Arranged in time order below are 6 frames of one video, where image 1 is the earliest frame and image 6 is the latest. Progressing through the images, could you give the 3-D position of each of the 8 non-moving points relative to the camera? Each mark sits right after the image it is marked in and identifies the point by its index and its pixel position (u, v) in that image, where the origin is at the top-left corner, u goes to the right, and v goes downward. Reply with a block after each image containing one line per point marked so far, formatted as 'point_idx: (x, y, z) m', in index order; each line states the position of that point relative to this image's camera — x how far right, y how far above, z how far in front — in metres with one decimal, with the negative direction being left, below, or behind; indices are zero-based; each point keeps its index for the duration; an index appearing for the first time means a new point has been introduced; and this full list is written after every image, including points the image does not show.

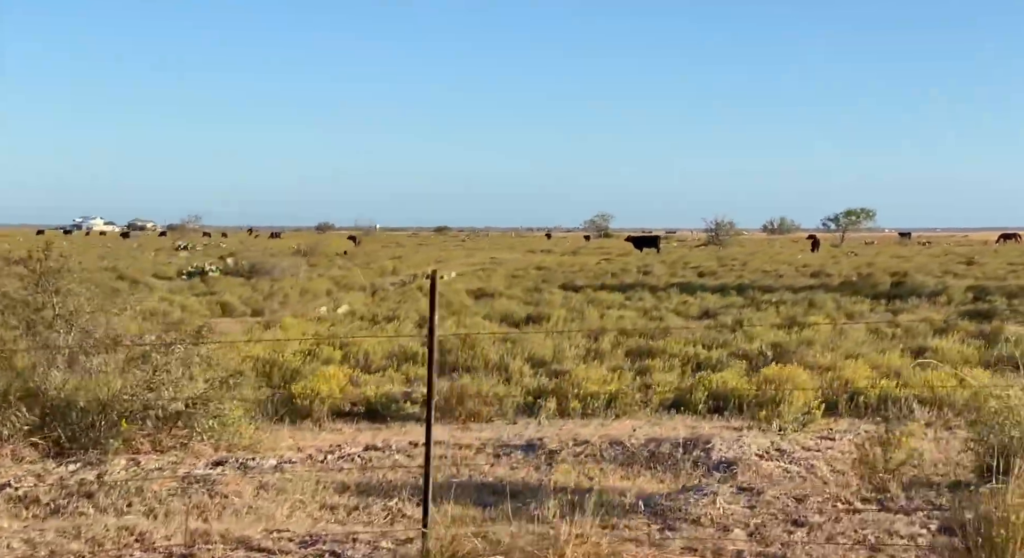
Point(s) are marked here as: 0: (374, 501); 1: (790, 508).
0: (-1.3, -2.1, +11.2) m
1: (+2.3, -1.9, +9.9) m
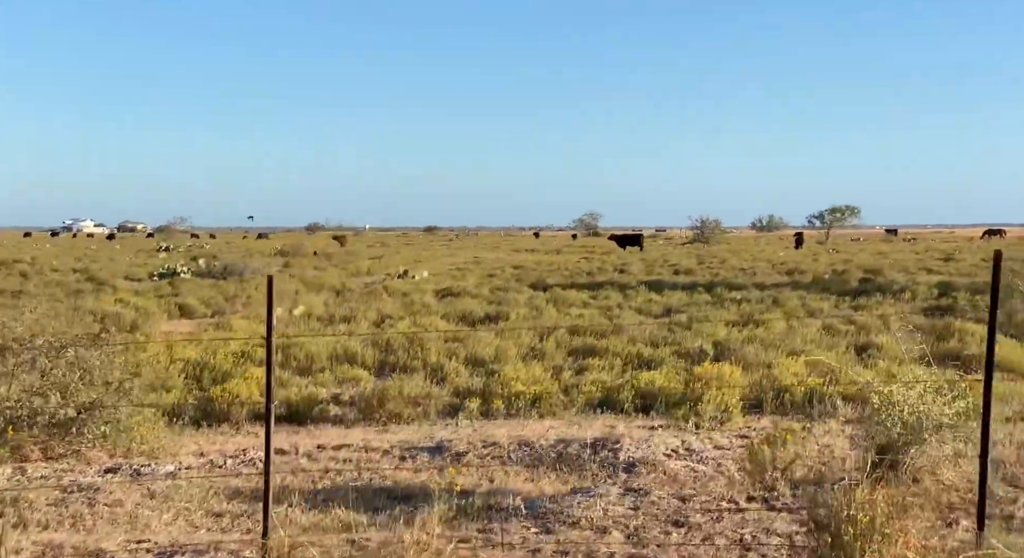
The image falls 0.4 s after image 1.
0: (-2.3, -2.1, +11.0) m
1: (+1.4, -1.9, +9.9) m
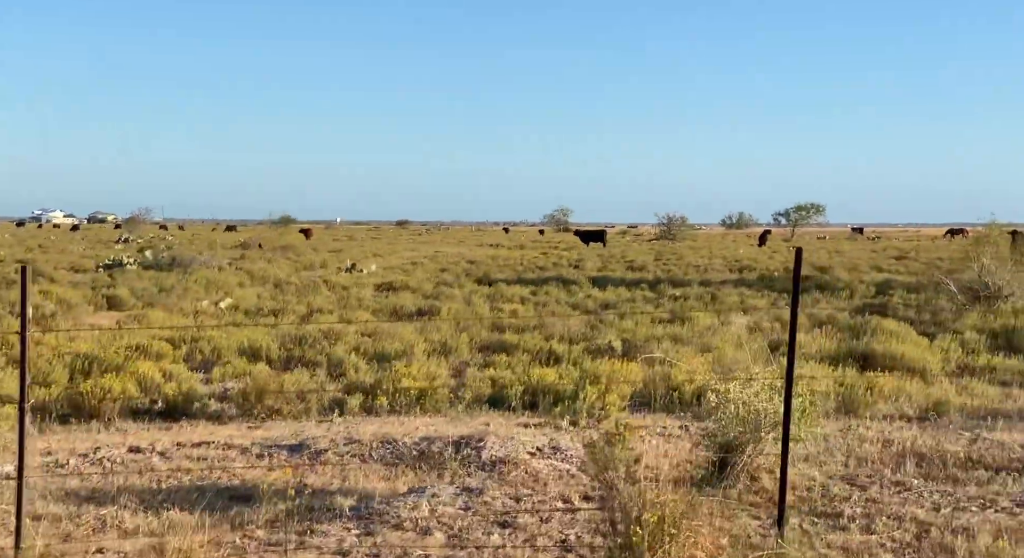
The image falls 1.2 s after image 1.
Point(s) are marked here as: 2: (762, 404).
0: (-3.8, -2.1, +10.7) m
1: (0.0, -1.9, +9.8) m
2: (+2.2, -1.1, +10.1) m
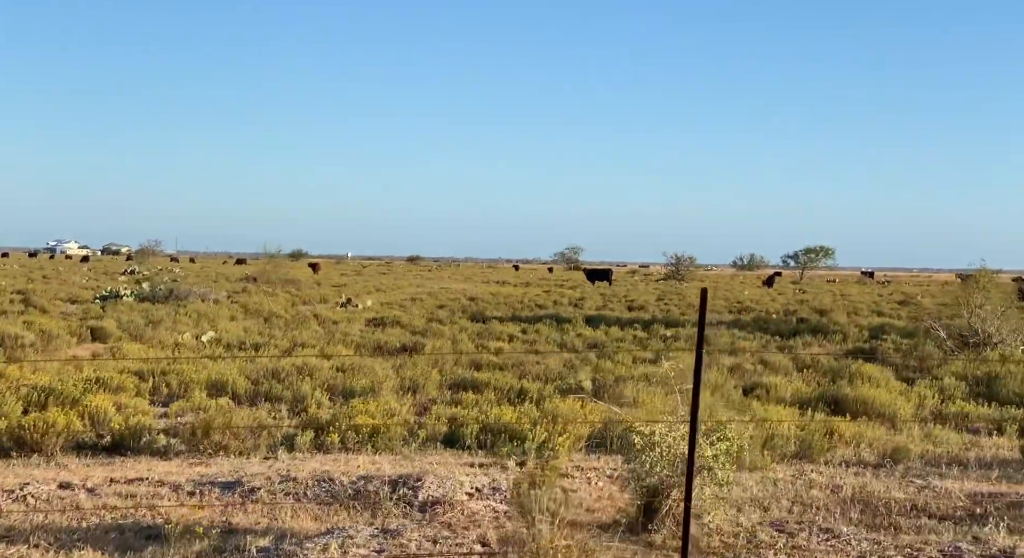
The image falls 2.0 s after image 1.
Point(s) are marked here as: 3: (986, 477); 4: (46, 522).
0: (-4.5, -2.3, +10.4) m
1: (-0.7, -2.2, +9.6) m
2: (+1.5, -1.4, +10.0) m
3: (+4.9, -1.9, +11.5) m
4: (-4.6, -2.4, +11.7) m
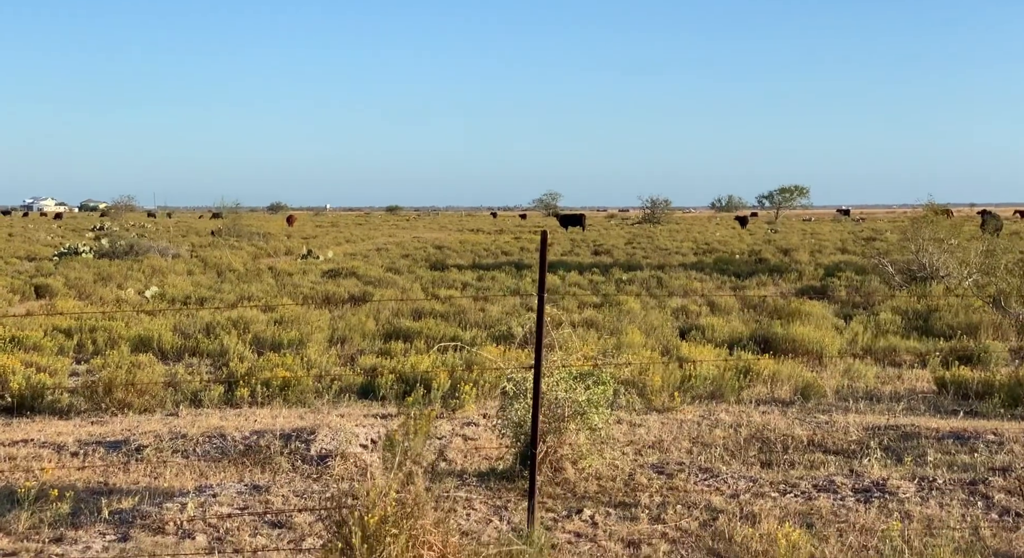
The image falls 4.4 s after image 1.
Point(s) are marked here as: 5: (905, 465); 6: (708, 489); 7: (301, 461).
0: (-5.6, -2.0, +10.0) m
1: (-1.8, -1.8, +9.4) m
2: (+0.4, -1.0, +9.9) m
3: (+3.7, -1.3, +11.6) m
4: (-5.8, -2.0, +11.3) m
5: (+3.3, -1.6, +10.0) m
6: (+1.7, -1.8, +10.1) m
7: (-1.8, -1.5, +10.1) m
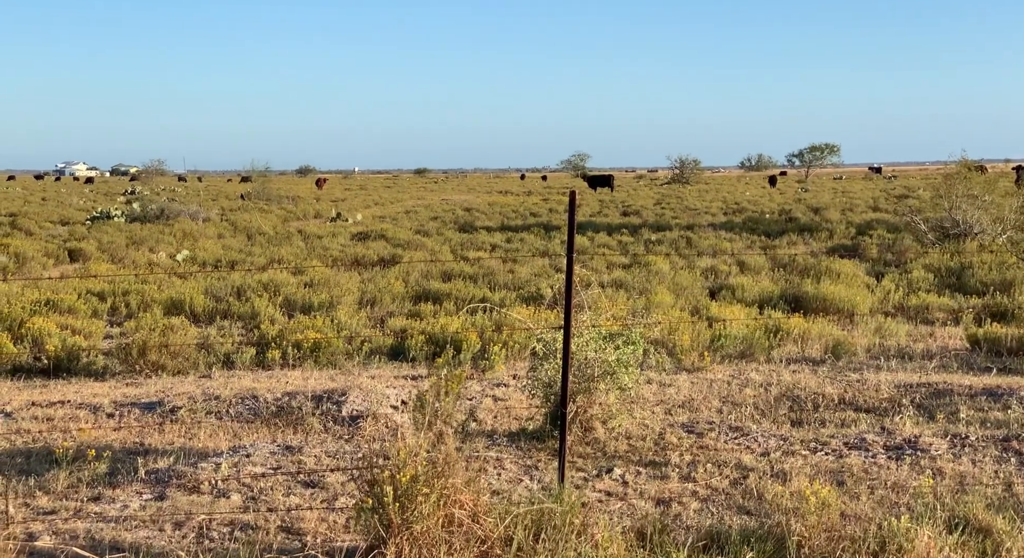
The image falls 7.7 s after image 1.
0: (-5.4, -1.7, +10.2) m
1: (-1.5, -1.5, +9.5) m
2: (+0.6, -0.6, +9.9) m
3: (+4.0, -0.9, +11.6) m
4: (-5.5, -1.7, +11.5) m
5: (+3.6, -1.2, +10.0) m
6: (+1.9, -1.4, +10.1) m
7: (-1.5, -1.2, +10.2) m
